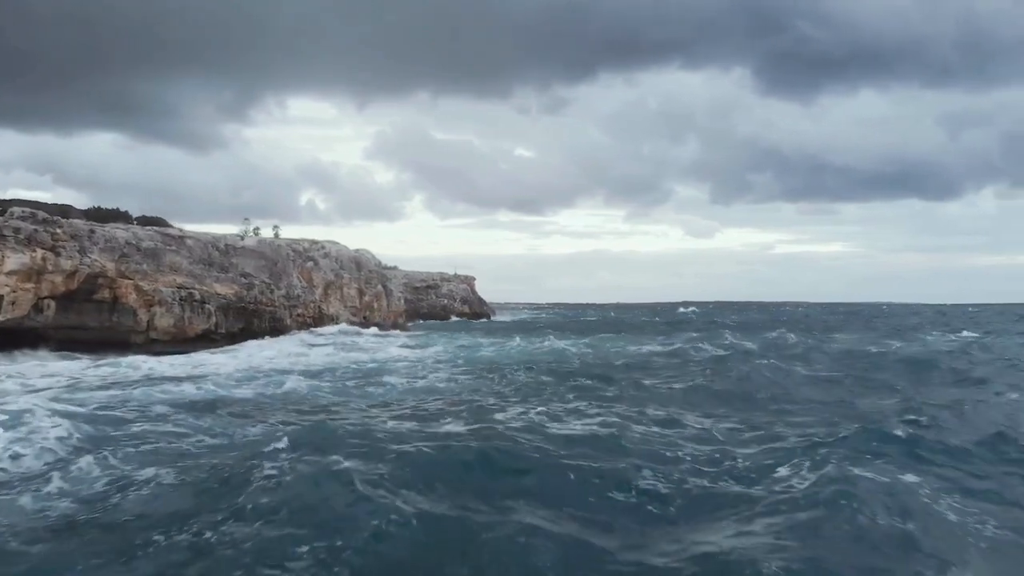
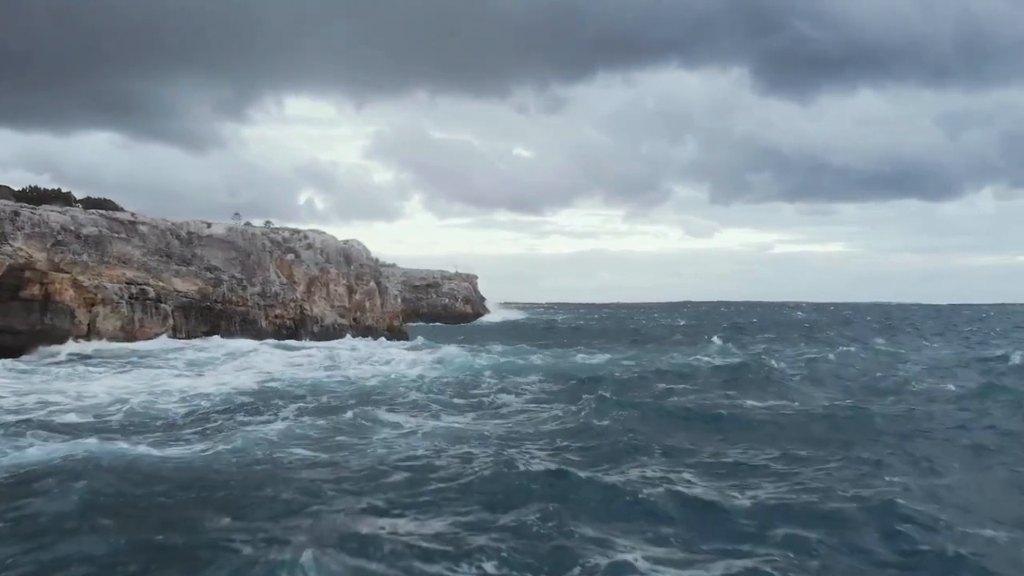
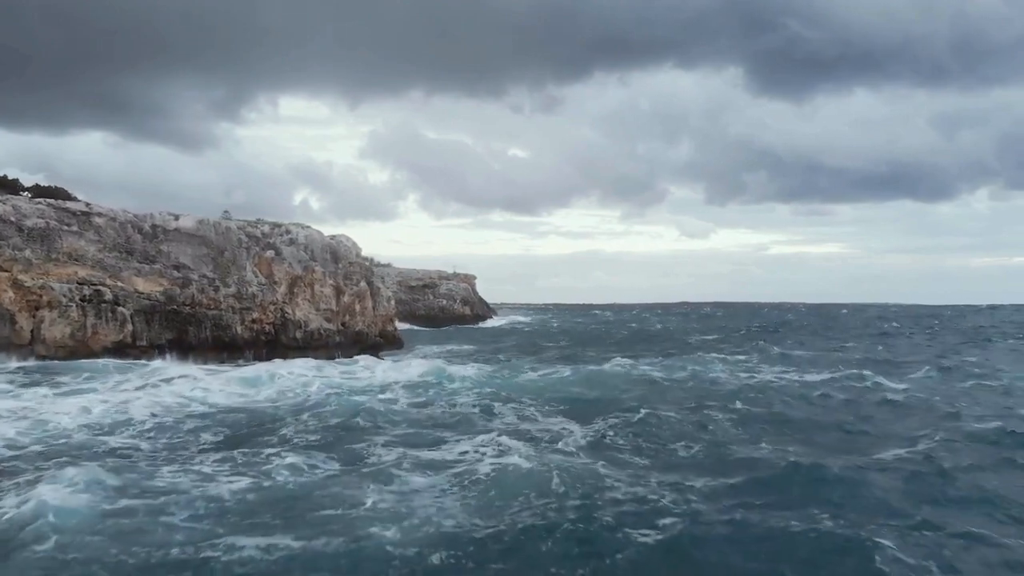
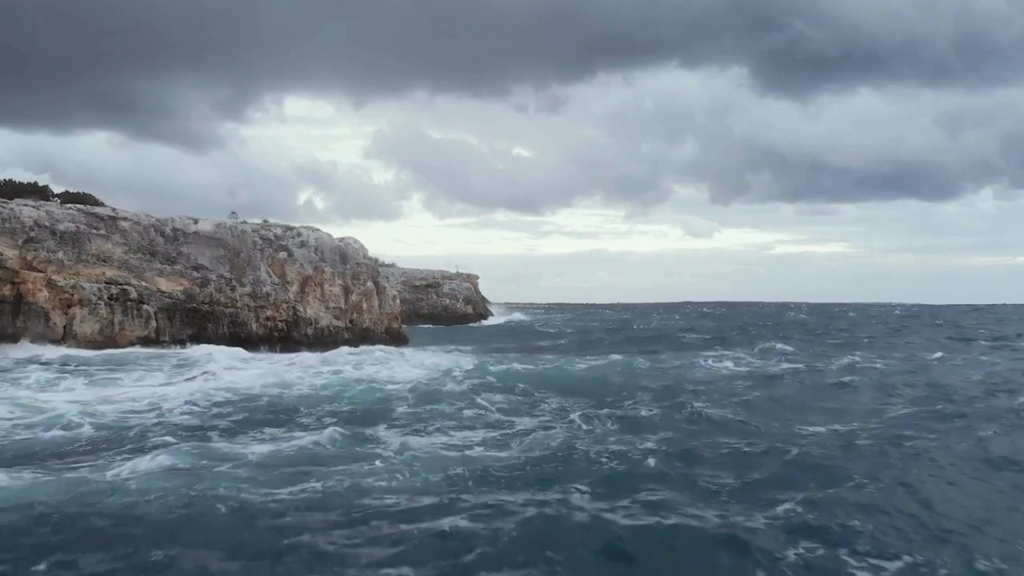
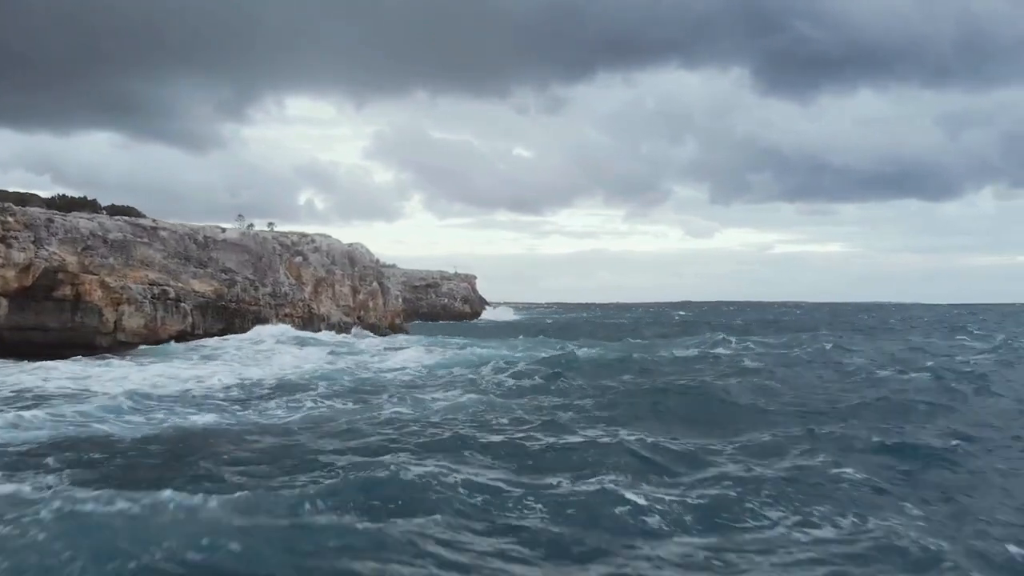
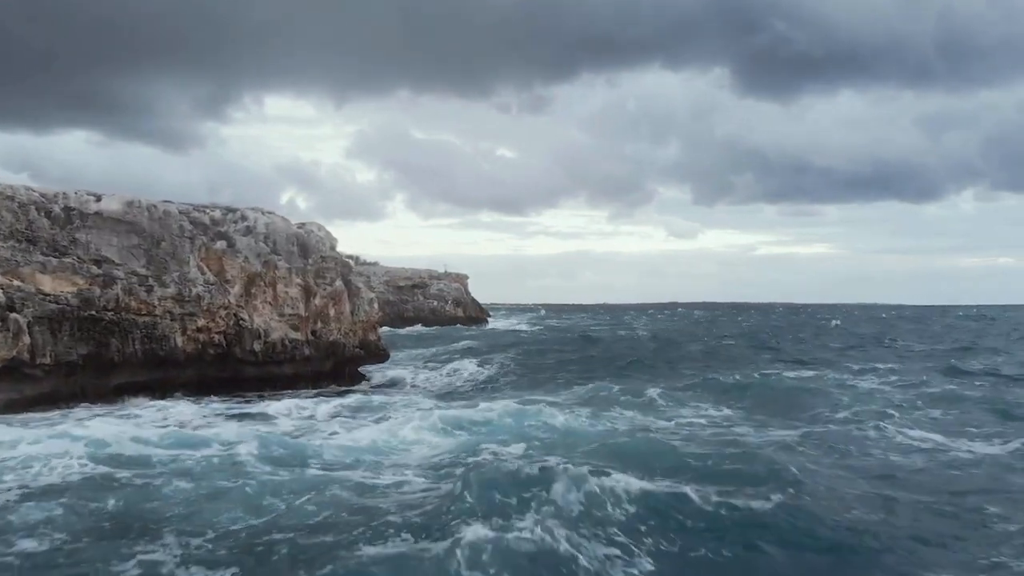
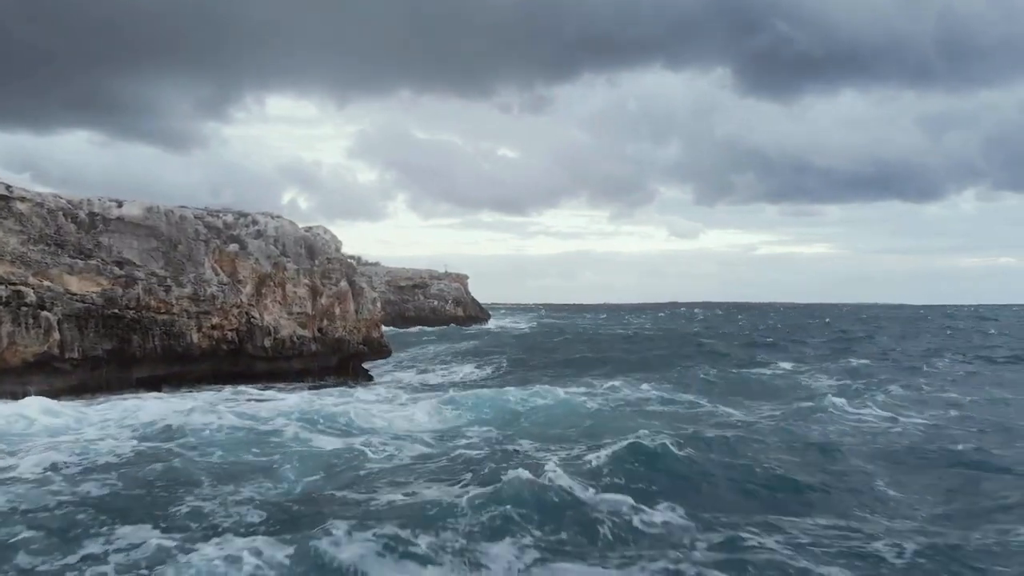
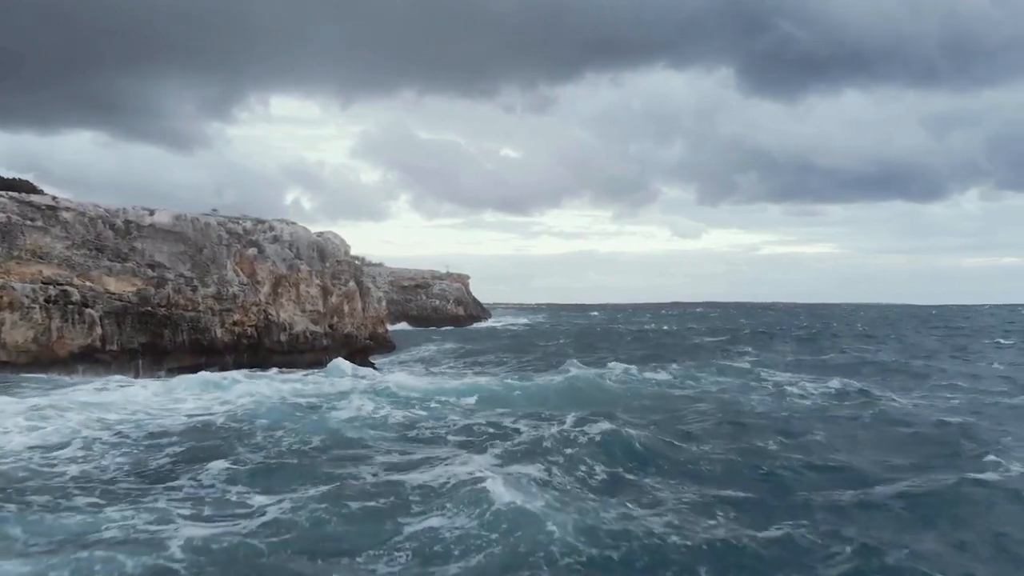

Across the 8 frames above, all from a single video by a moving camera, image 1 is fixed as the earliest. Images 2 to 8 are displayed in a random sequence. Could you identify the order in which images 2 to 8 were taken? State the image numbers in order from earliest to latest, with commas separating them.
5, 2, 4, 3, 8, 7, 6
